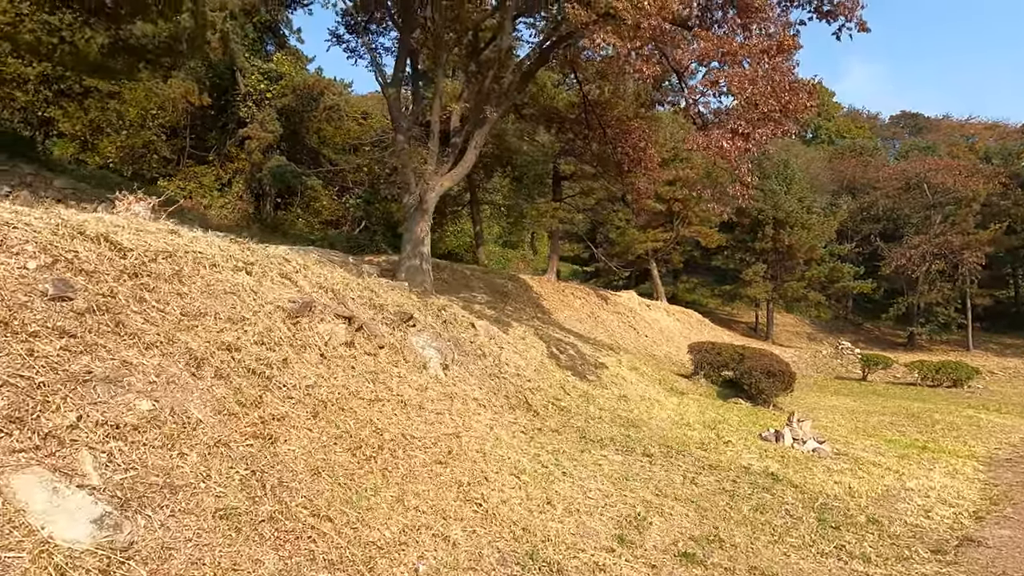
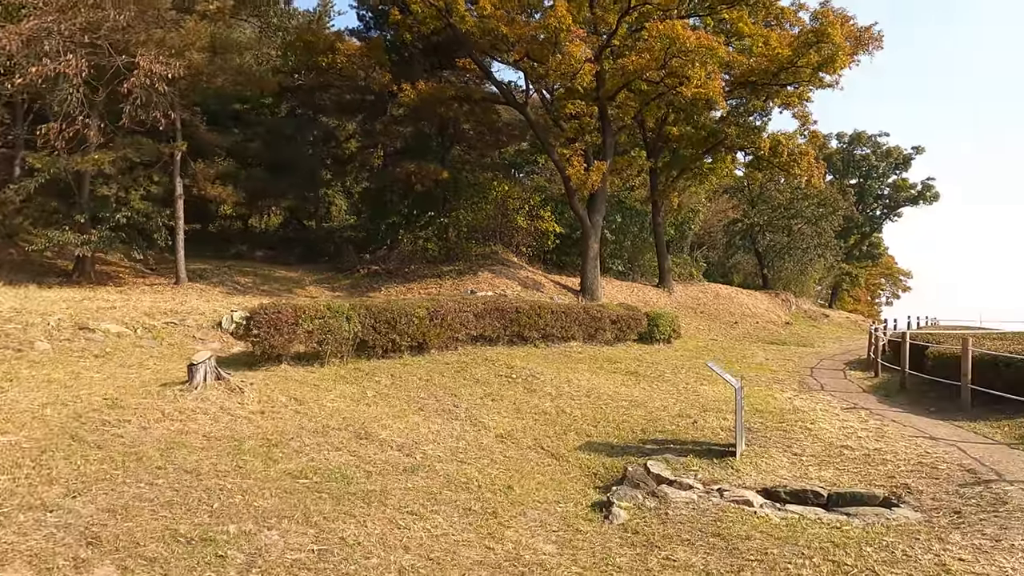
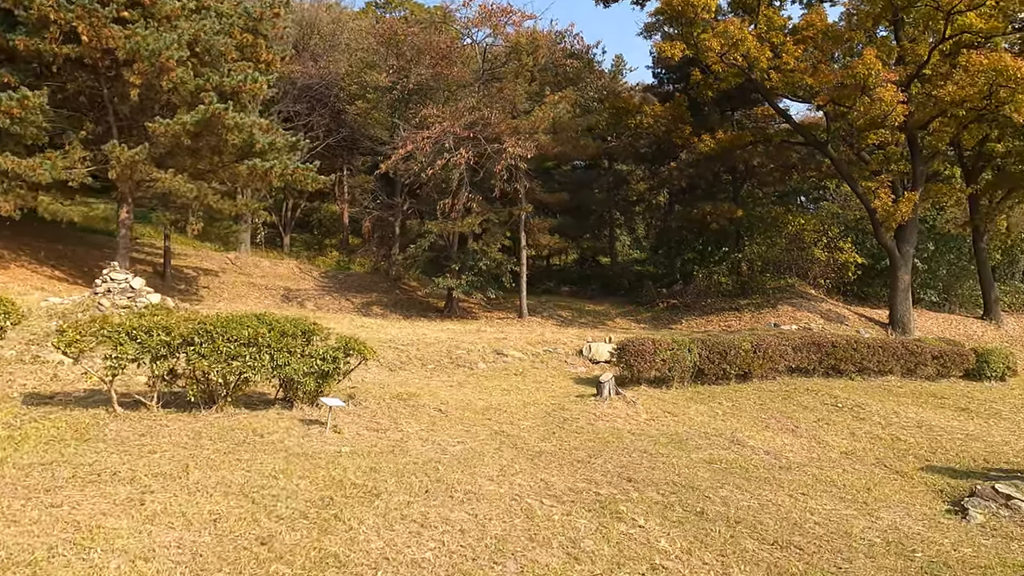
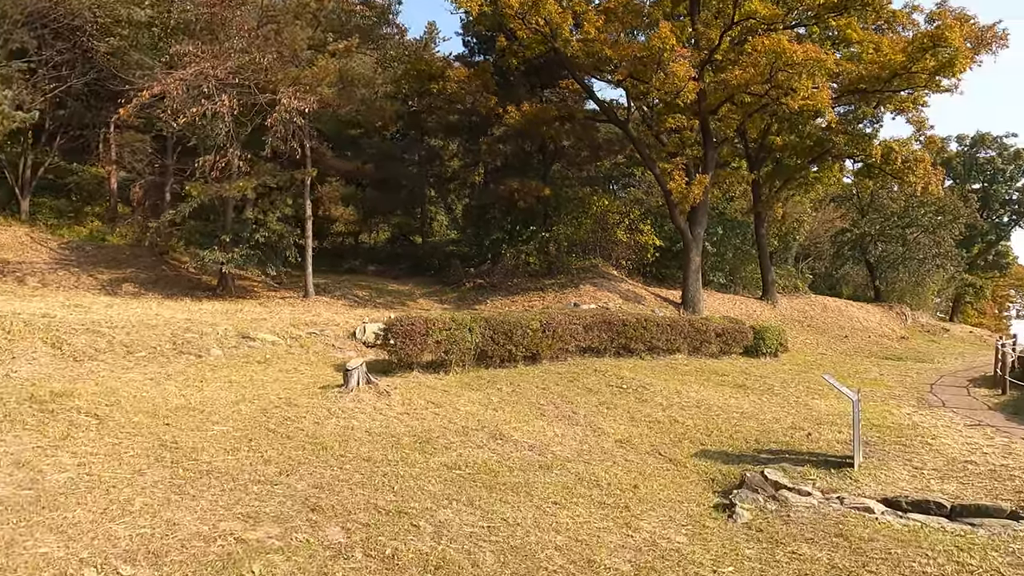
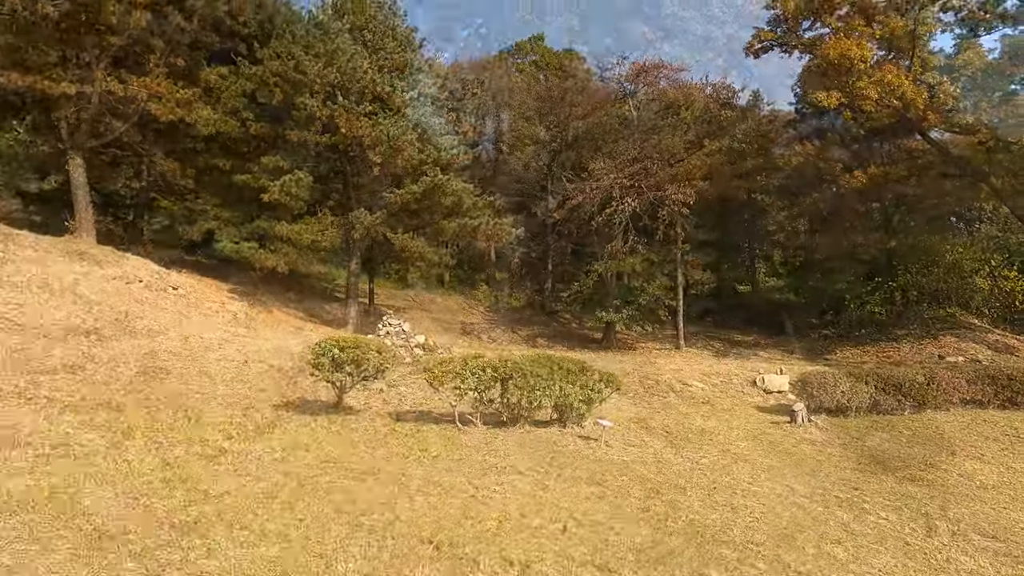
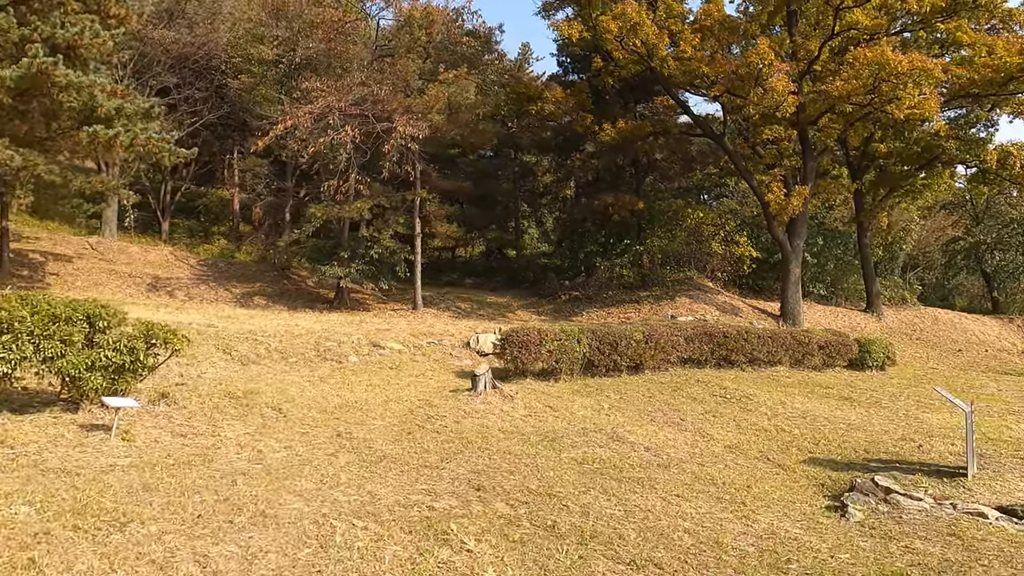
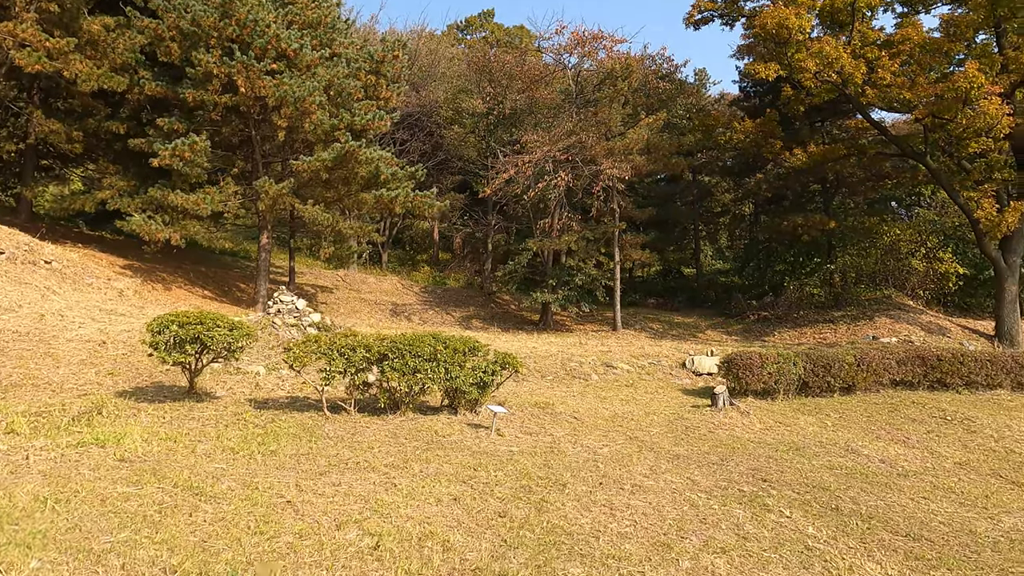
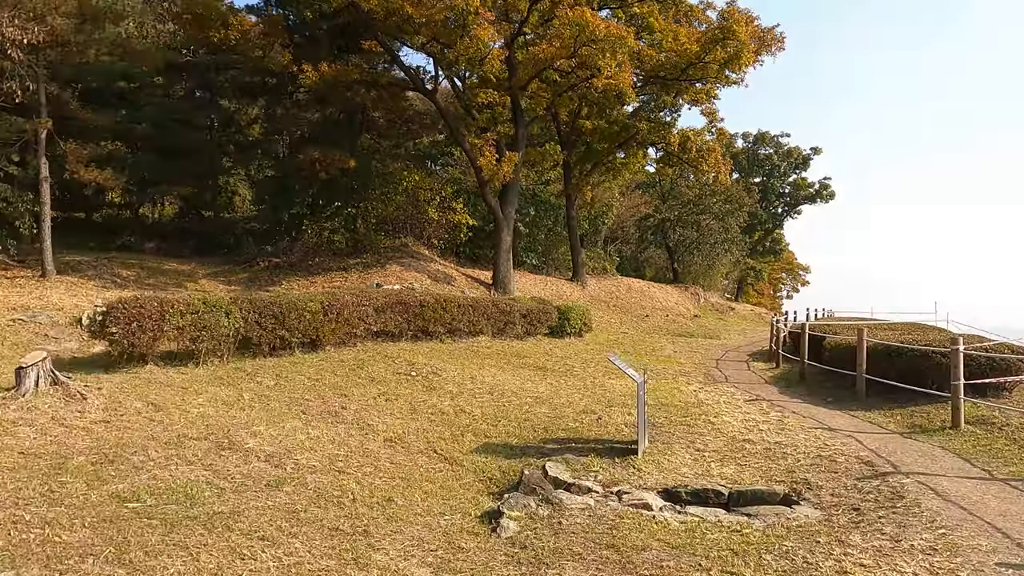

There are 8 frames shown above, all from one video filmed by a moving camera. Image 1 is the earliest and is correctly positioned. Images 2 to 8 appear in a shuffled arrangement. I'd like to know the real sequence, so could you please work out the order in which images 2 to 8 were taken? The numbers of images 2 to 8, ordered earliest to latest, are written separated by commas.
5, 7, 3, 6, 4, 2, 8
